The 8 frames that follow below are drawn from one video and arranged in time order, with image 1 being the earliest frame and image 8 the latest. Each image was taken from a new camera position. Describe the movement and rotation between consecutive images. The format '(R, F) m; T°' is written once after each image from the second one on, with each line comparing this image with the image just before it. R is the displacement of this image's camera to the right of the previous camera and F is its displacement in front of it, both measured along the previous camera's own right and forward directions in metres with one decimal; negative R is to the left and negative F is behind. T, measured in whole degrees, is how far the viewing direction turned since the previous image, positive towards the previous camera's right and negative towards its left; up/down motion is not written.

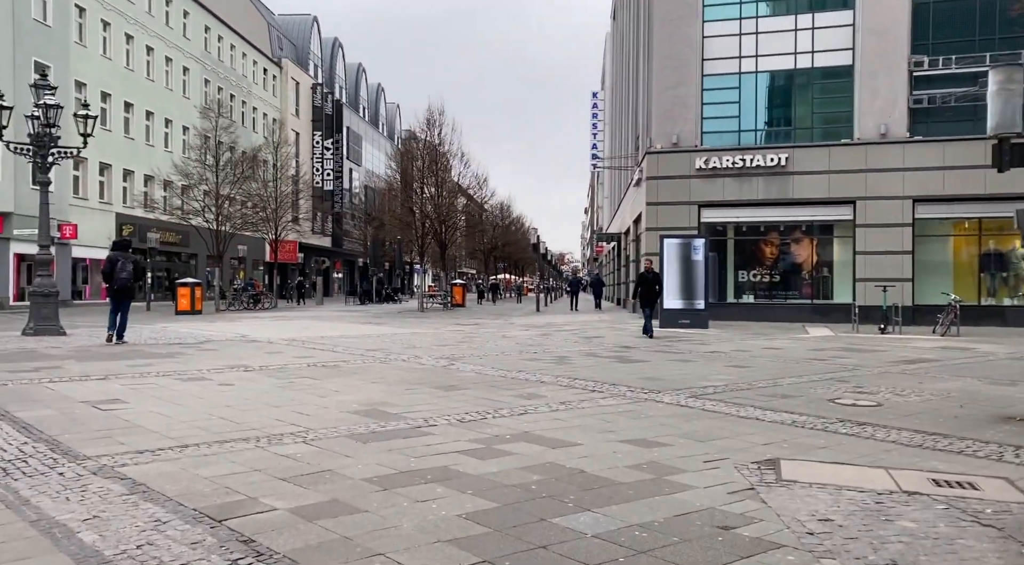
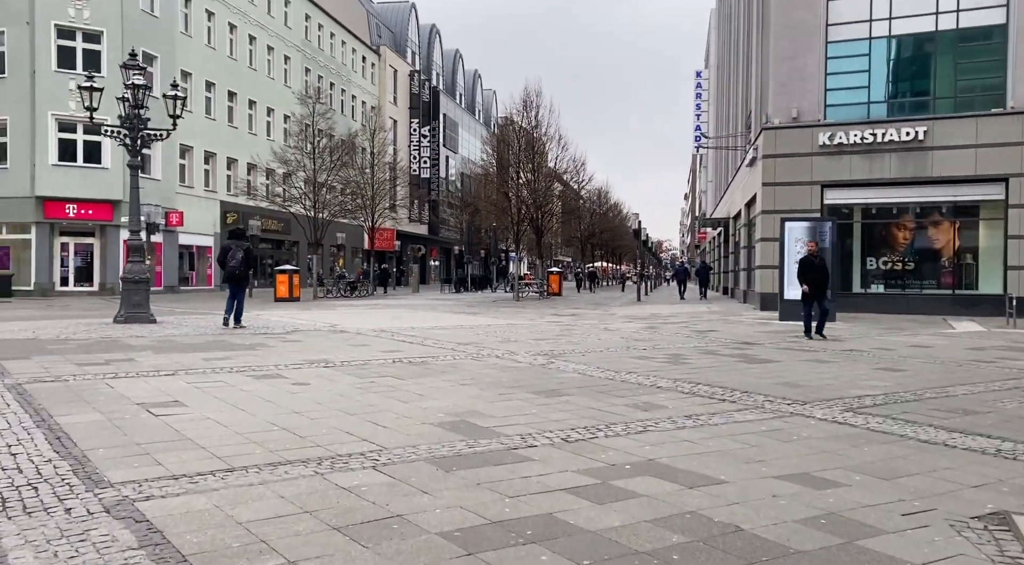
(-0.2, +1.4) m; -6°
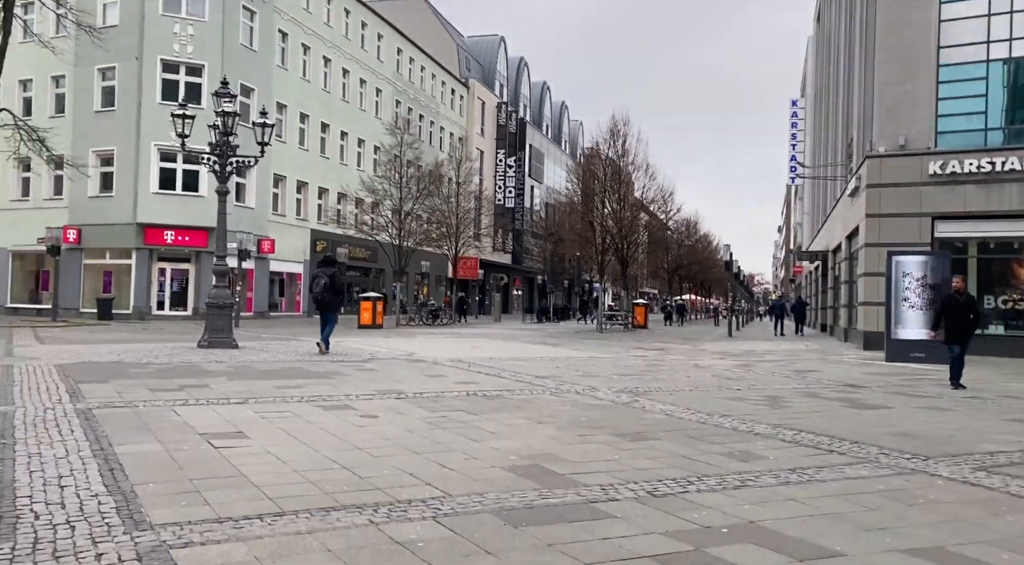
(0.0, +0.6) m; -6°
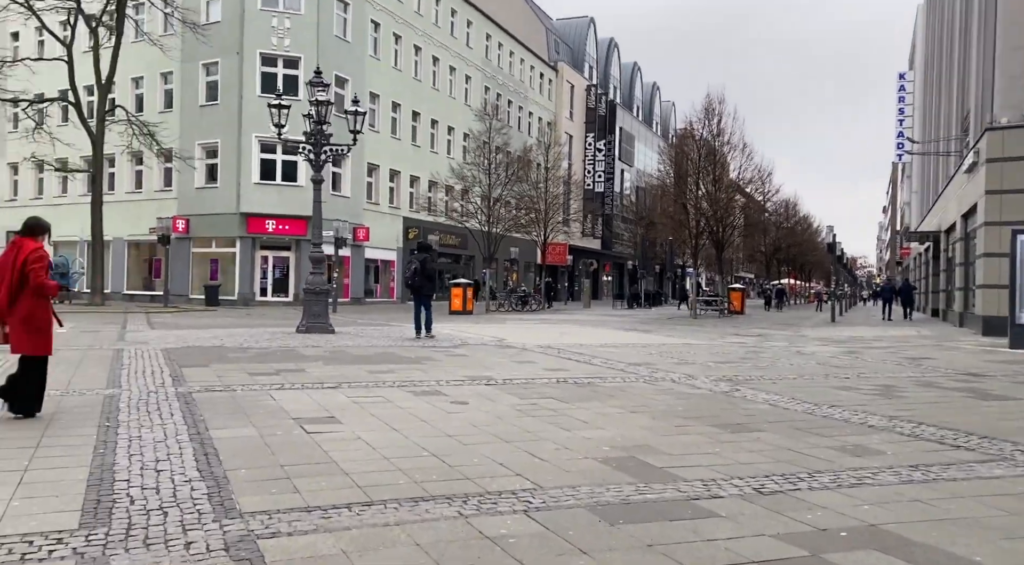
(0.0, +0.3) m; -6°
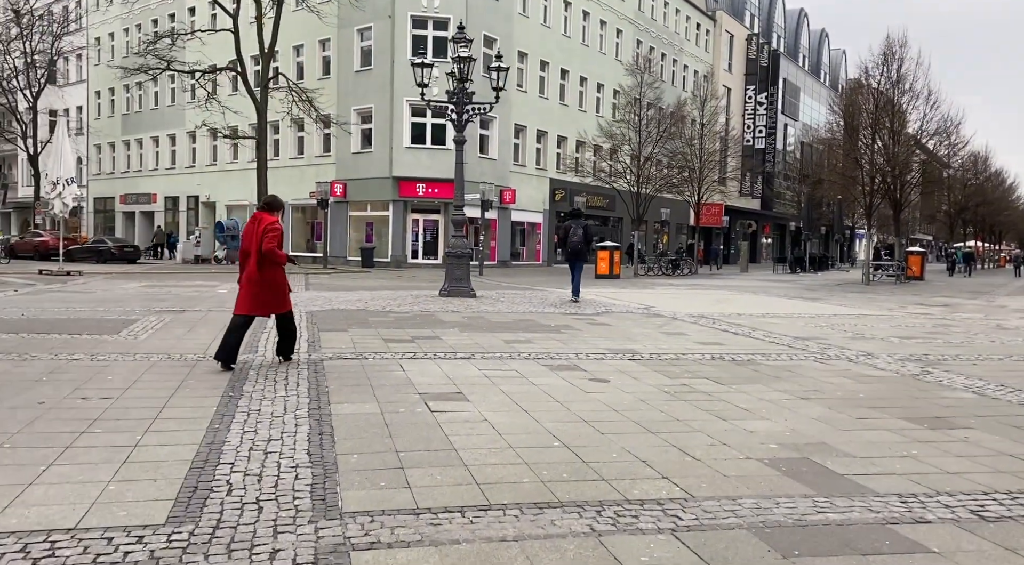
(0.0, +0.8) m; -10°
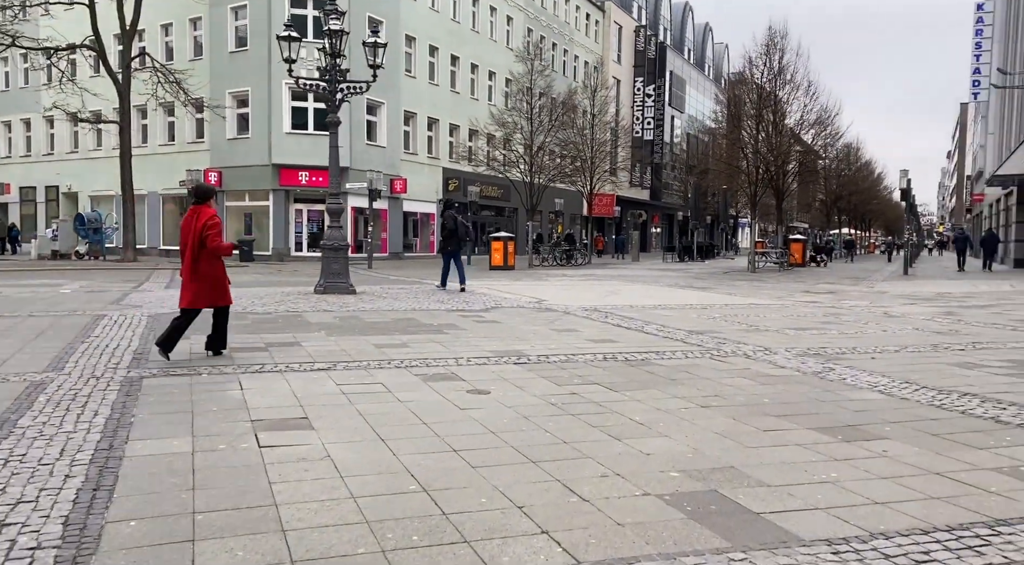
(+0.3, +1.1) m; +7°
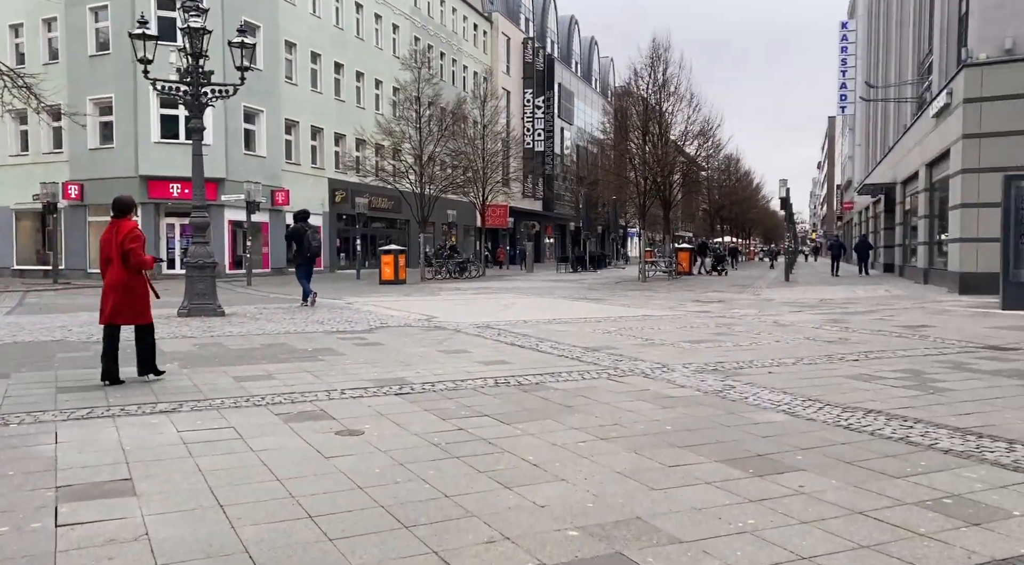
(+0.1, +0.8) m; +7°
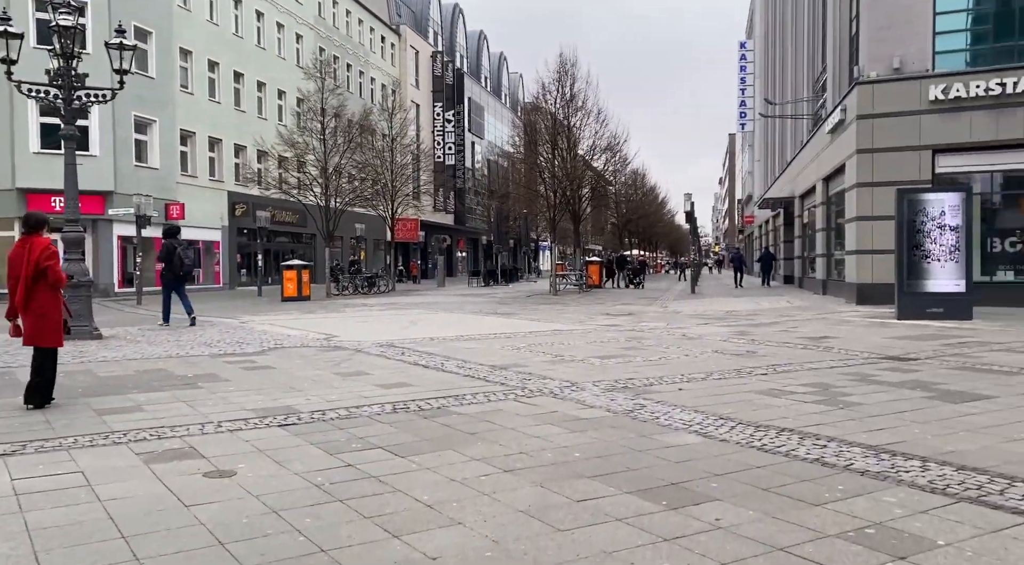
(+0.1, +0.5) m; +6°
